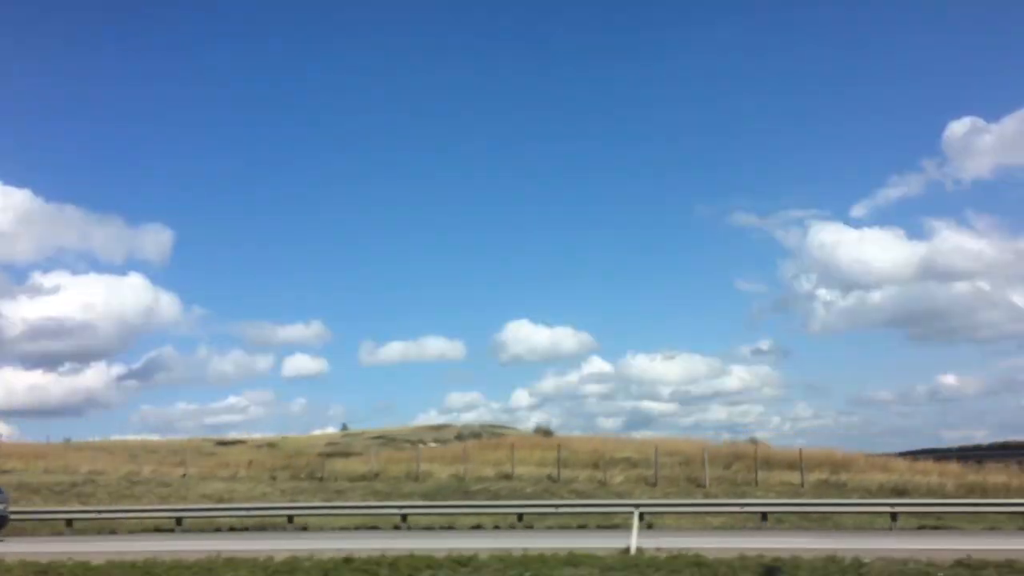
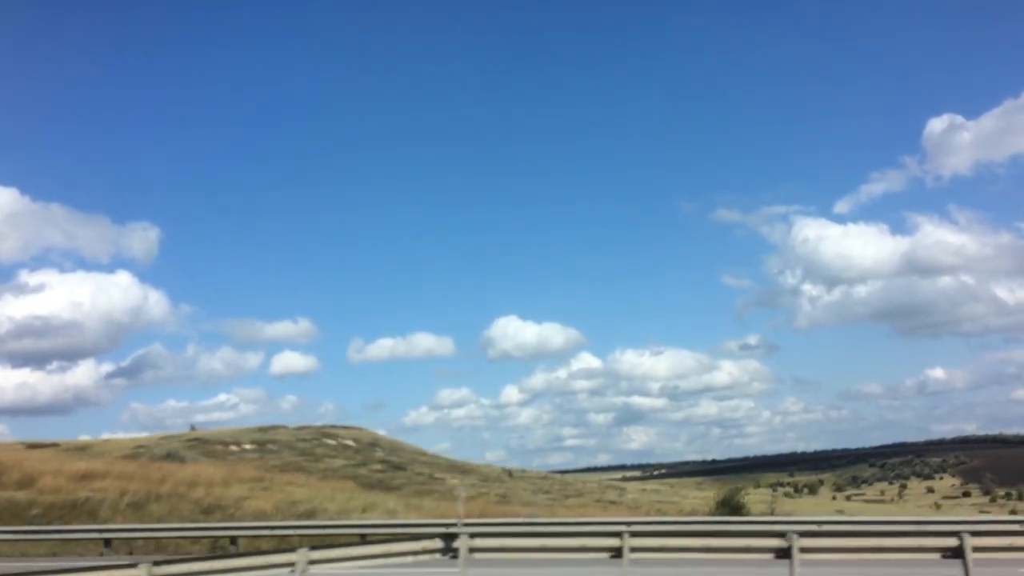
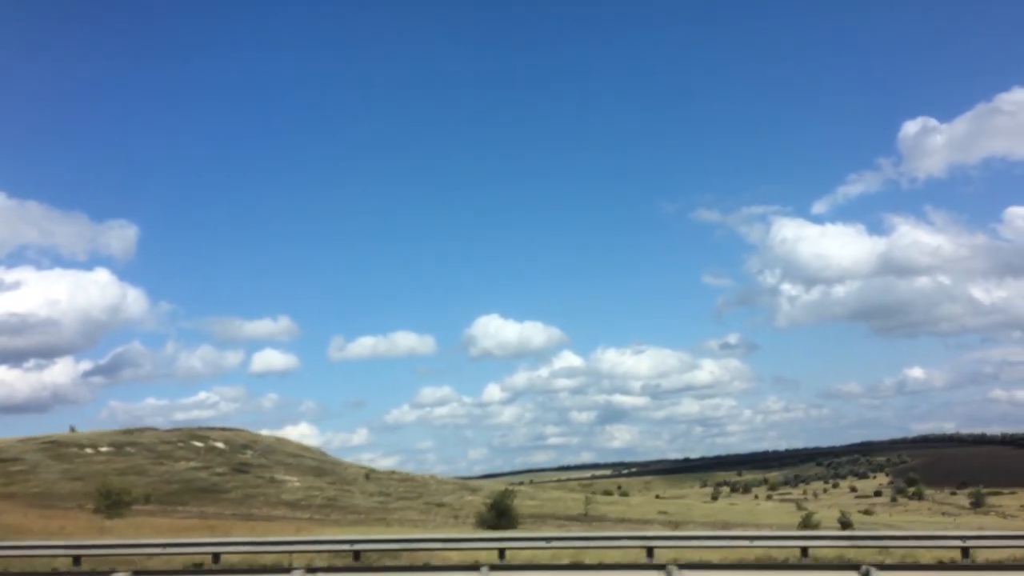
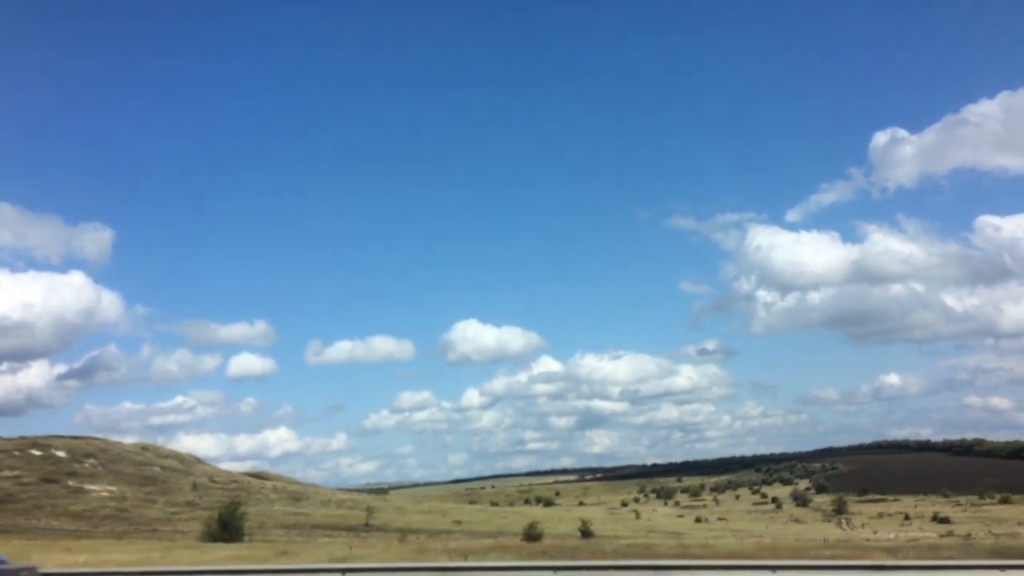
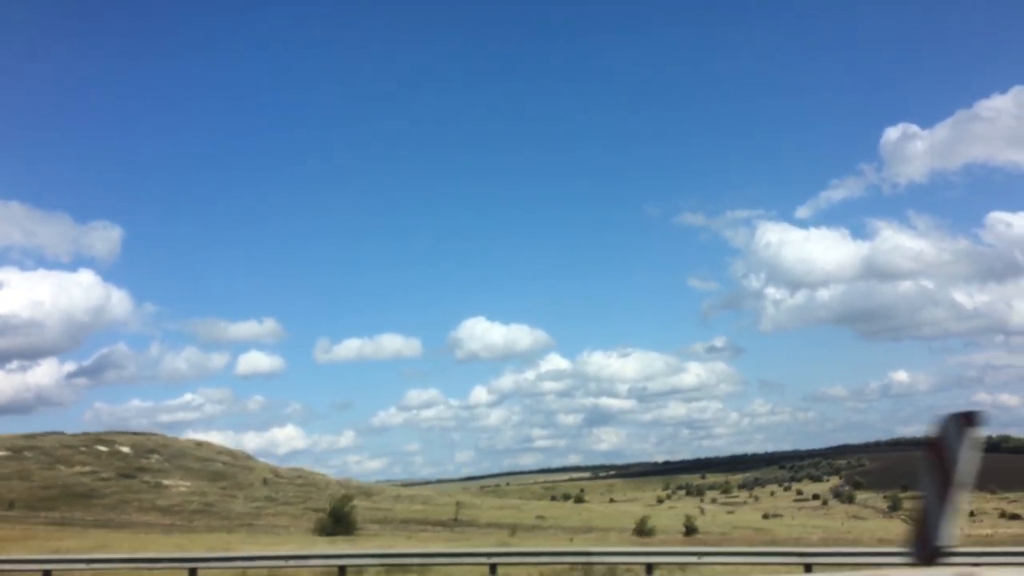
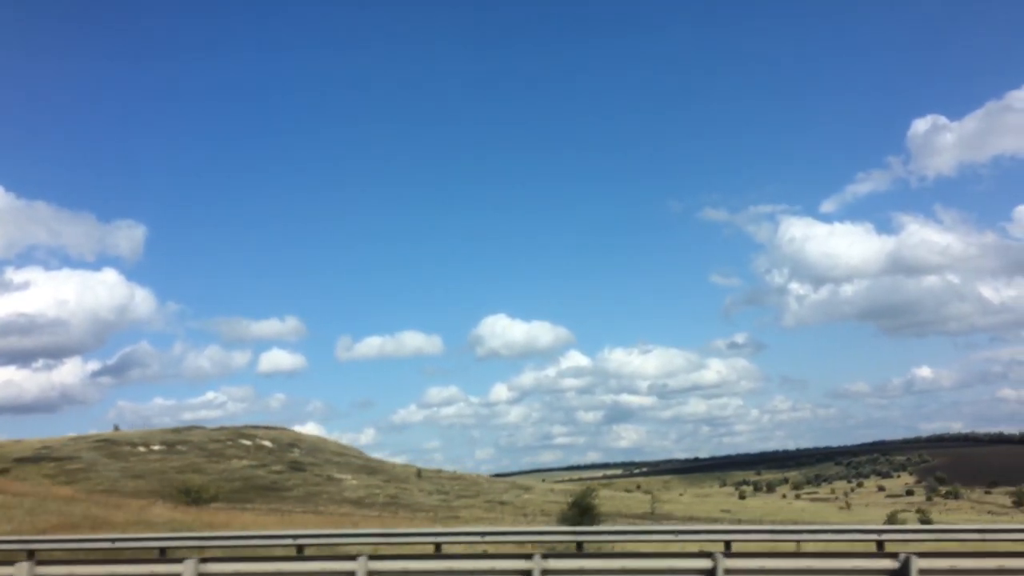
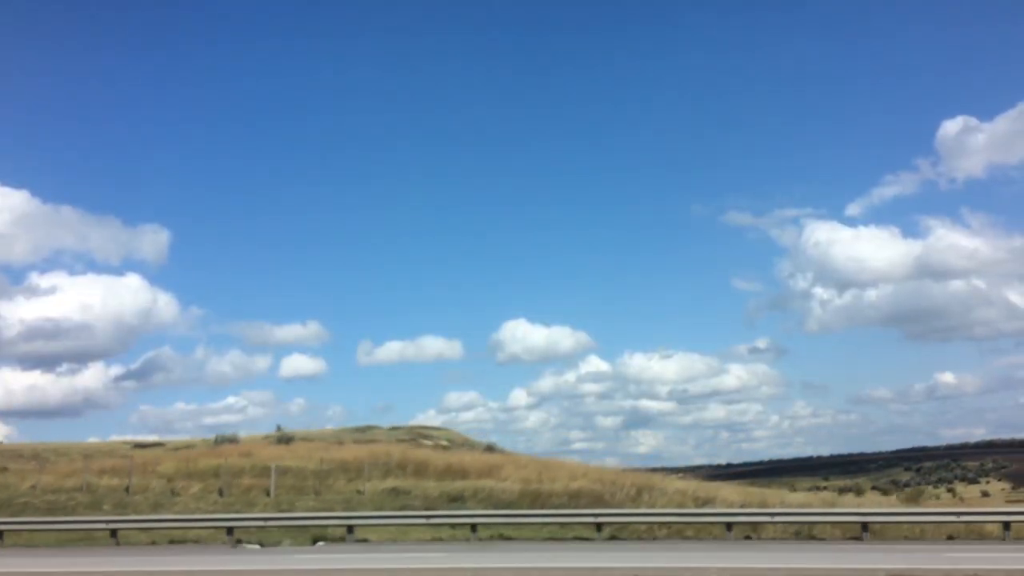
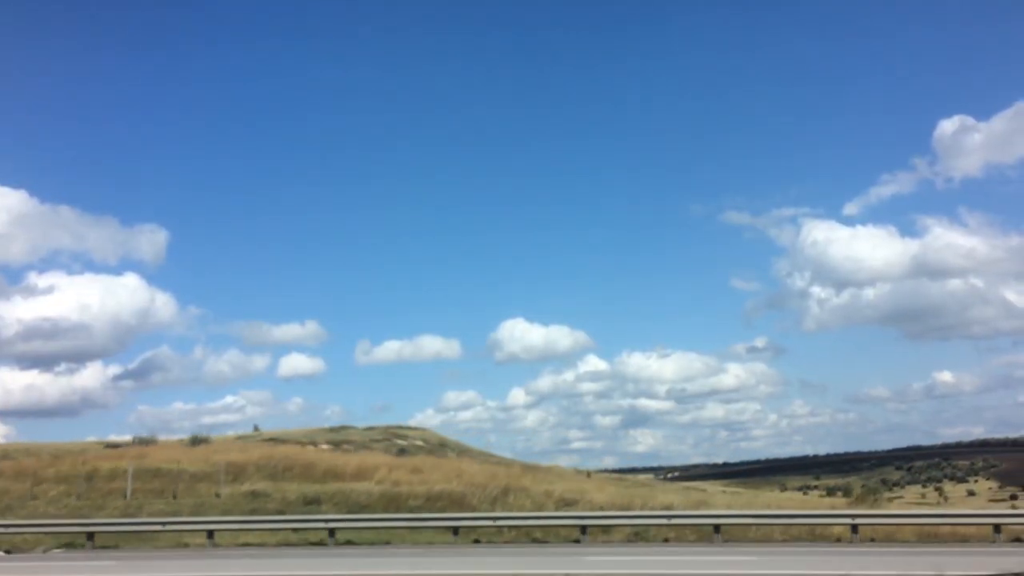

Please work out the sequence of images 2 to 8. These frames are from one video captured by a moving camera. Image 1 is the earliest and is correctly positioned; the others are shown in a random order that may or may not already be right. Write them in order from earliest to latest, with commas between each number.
7, 8, 2, 6, 3, 5, 4
